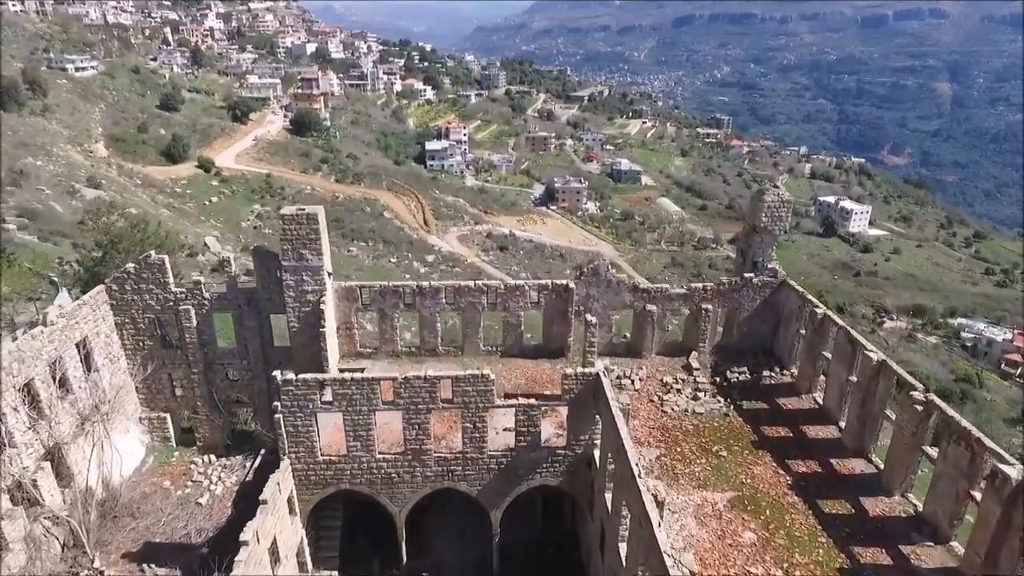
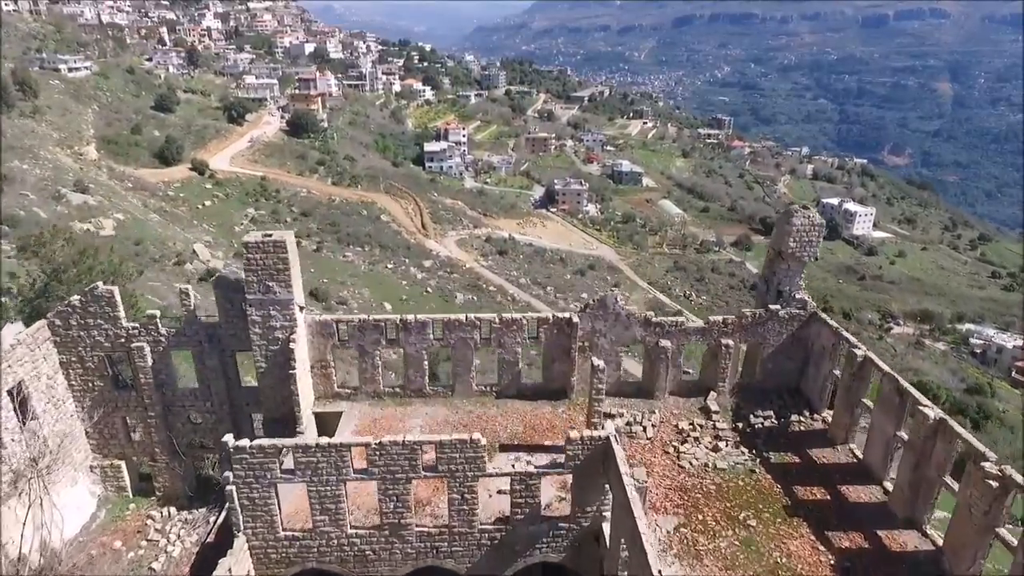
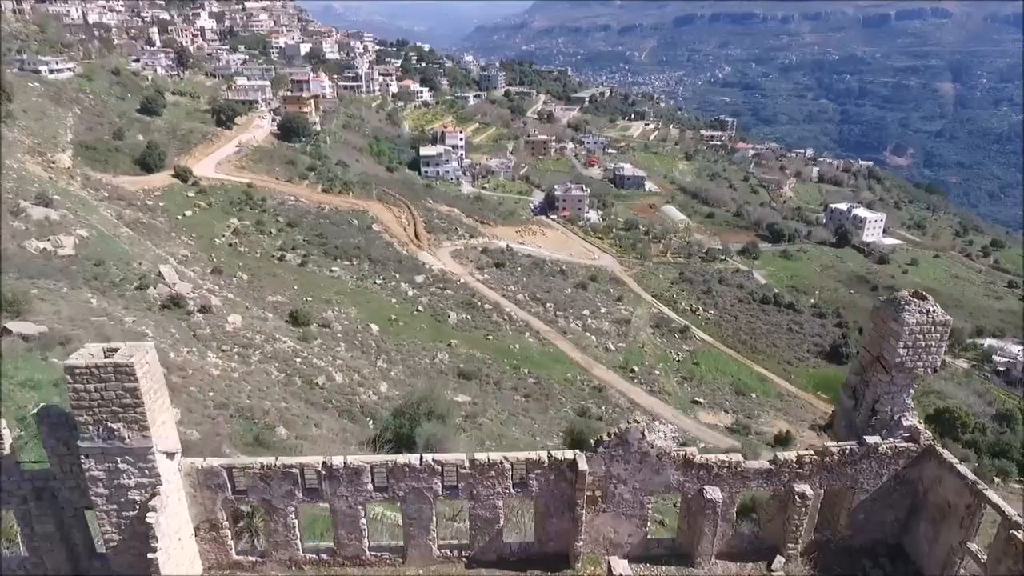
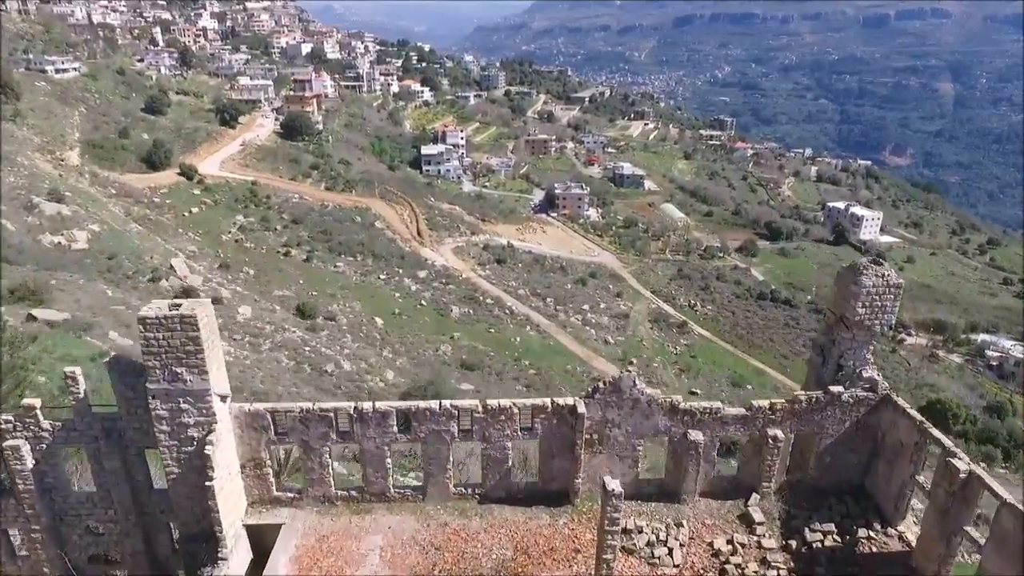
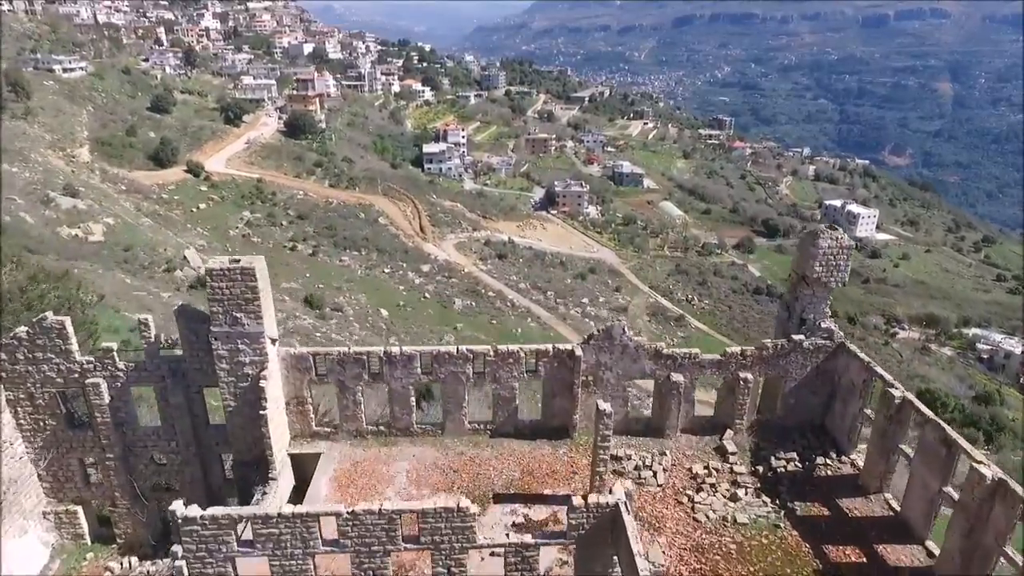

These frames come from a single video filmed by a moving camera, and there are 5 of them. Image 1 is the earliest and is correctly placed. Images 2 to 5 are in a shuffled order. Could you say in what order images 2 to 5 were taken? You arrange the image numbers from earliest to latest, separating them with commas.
2, 5, 4, 3
